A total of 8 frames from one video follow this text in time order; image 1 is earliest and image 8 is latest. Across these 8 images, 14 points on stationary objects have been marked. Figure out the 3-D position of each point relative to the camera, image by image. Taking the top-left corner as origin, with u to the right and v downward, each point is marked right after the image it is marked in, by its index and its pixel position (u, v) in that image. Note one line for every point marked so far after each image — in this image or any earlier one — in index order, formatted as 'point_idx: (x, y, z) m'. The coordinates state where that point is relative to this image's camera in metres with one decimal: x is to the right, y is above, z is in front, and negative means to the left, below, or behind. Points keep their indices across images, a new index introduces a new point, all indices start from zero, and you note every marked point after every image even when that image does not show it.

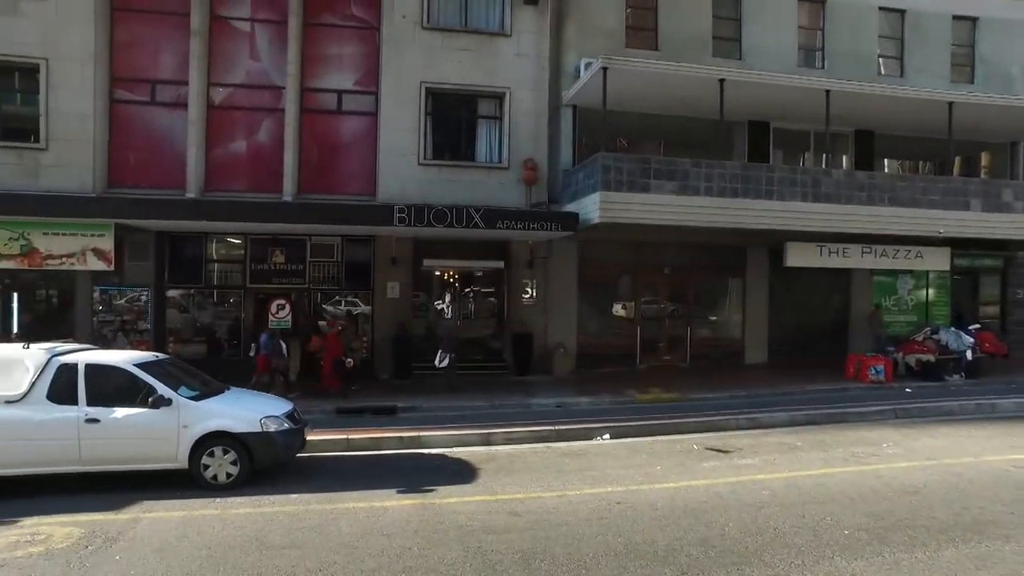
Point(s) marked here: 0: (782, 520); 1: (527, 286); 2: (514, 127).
0: (+2.2, -1.9, +5.4) m
1: (+0.4, 0.0, +15.9) m
2: (+0.1, +3.8, +16.0) m
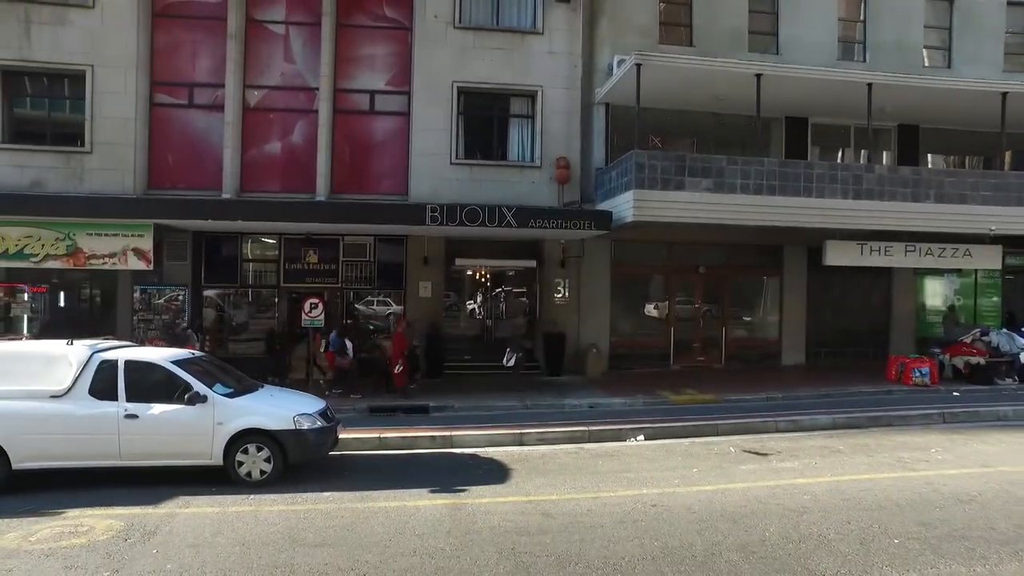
0: (+2.4, -1.8, +5.2) m
1: (+1.1, +0.1, +15.8) m
2: (+0.8, +3.9, +15.9) m
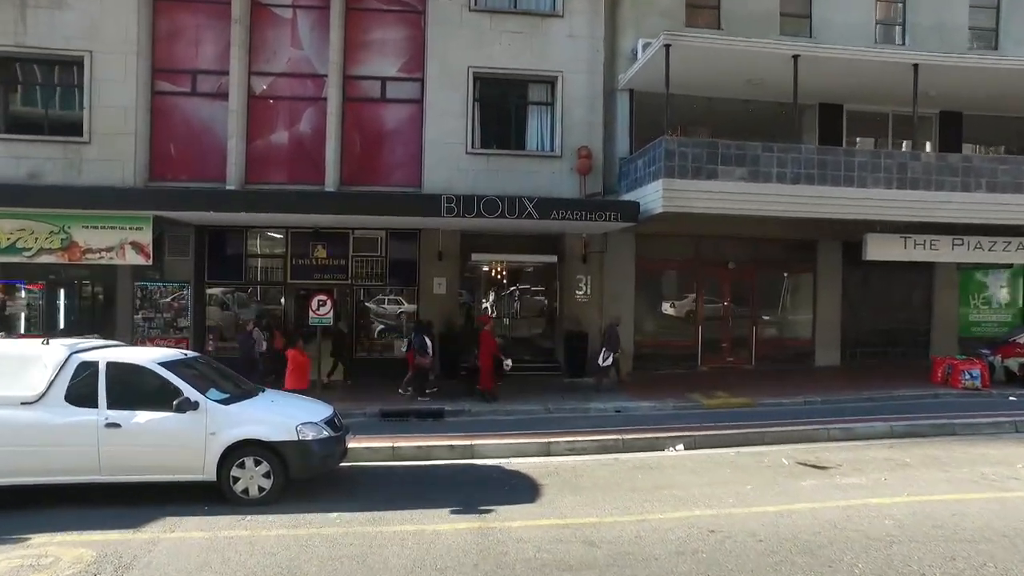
0: (+2.7, -1.8, +4.3) m
1: (+1.5, +0.1, +15.0) m
2: (+1.2, +3.9, +15.0) m
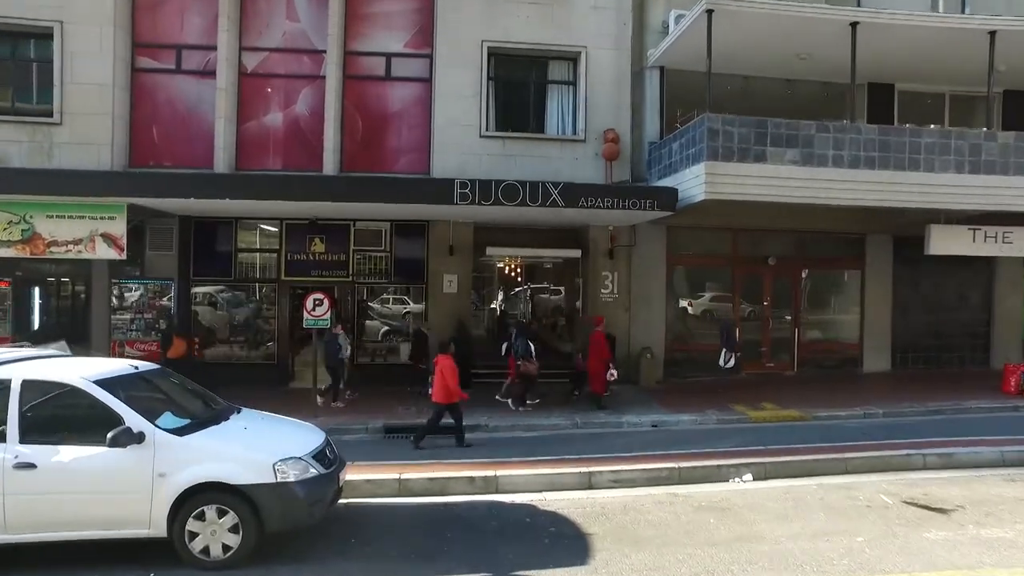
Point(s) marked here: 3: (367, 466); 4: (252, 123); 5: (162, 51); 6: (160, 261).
0: (+3.0, -1.7, +2.9) m
1: (+1.9, +0.2, +13.5) m
2: (+1.6, +4.0, +13.6) m
3: (-1.5, -1.9, +7.1) m
4: (-5.2, +3.3, +13.3) m
5: (-6.7, +4.6, +13.0) m
6: (-6.7, +0.5, +12.8) m
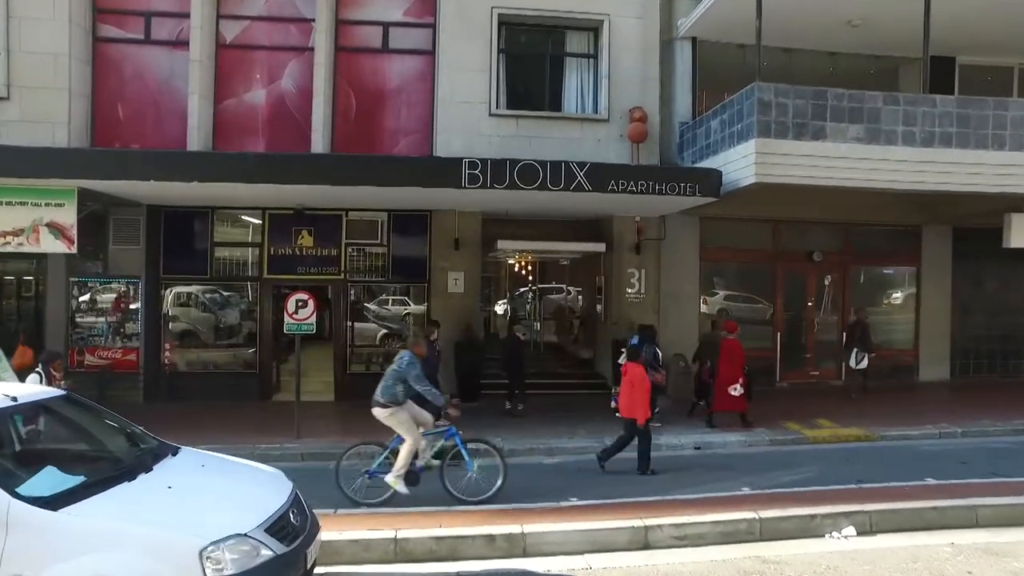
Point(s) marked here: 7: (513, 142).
0: (+3.2, -1.7, +1.3) m
1: (+2.1, +0.2, +11.9) m
2: (+1.8, +4.0, +12.0) m
3: (-1.3, -1.8, +5.5) m
4: (-4.9, +3.3, +11.8) m
5: (-6.5, +4.6, +11.4) m
6: (-6.5, +0.5, +11.2) m
7: (0.0, +2.6, +11.9) m
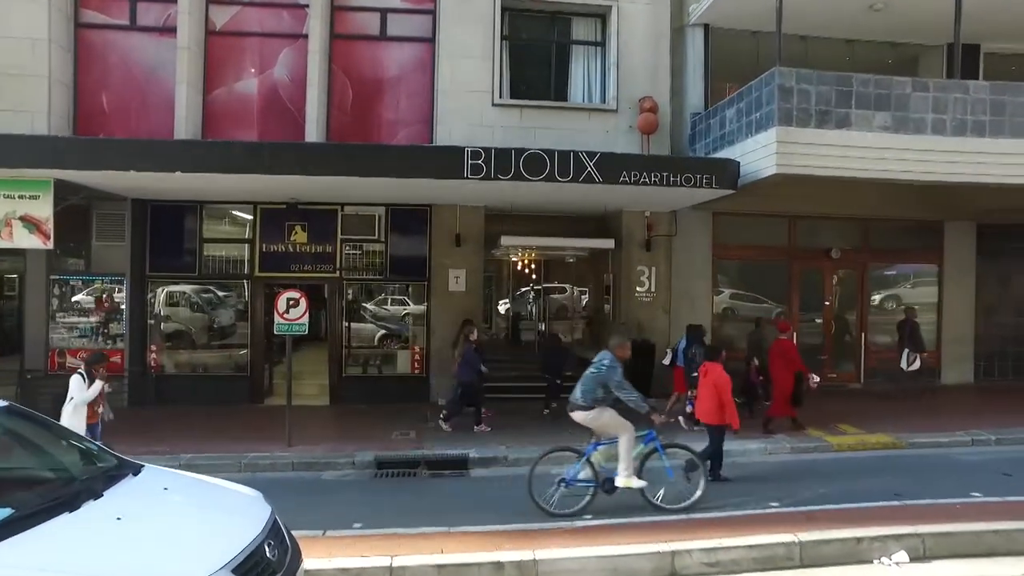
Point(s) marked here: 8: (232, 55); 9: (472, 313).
0: (+3.3, -1.7, +0.8) m
1: (+2.2, +0.2, +11.4) m
2: (+1.9, +4.0, +11.5) m
3: (-1.2, -1.8, +4.9) m
4: (-4.9, +3.3, +11.2) m
5: (-6.4, +4.6, +10.9) m
6: (-6.4, +0.6, +10.7) m
7: (+0.1, +2.6, +11.3) m
8: (-4.7, +3.9, +11.2) m
9: (-0.7, -0.4, +11.3) m
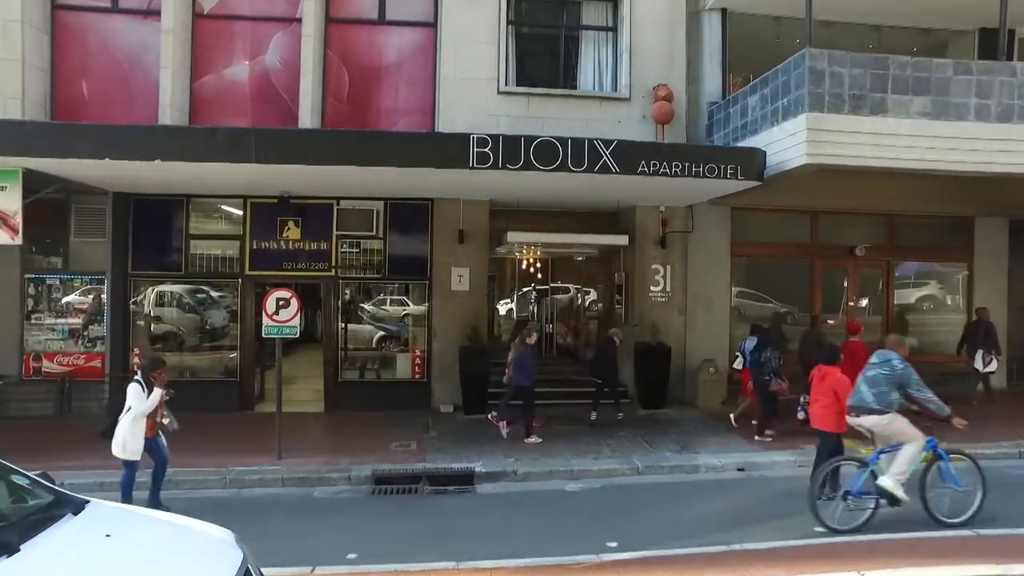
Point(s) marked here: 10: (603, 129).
0: (+3.4, -1.7, +0.1) m
1: (+2.3, +0.2, +10.7) m
2: (+2.0, +4.0, +10.8) m
3: (-1.1, -1.8, +4.3) m
4: (-4.8, +3.3, +10.6) m
5: (-6.3, +4.6, +10.2) m
6: (-6.3, +0.6, +10.0) m
7: (+0.2, +2.6, +10.7) m
8: (-4.6, +3.9, +10.6) m
9: (-0.6, -0.4, +10.6) m
10: (+1.4, +2.5, +10.8) m
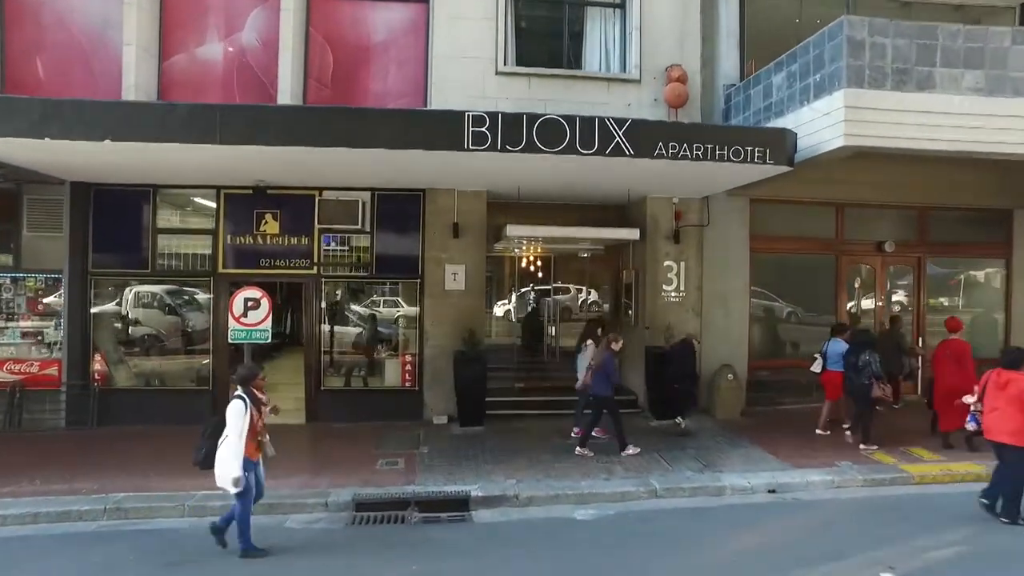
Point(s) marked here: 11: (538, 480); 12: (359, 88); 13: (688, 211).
0: (+3.4, -1.6, -0.8) m
1: (+2.3, +0.2, +9.8) m
2: (+2.0, +4.0, +9.9) m
3: (-1.1, -1.8, +3.3) m
4: (-4.8, +3.3, +9.6) m
5: (-6.3, +4.6, +9.2) m
6: (-6.3, +0.6, +9.1) m
7: (+0.2, +2.6, +9.7) m
8: (-4.6, +3.9, +9.6) m
9: (-0.6, -0.4, +9.7) m
10: (+1.4, +2.6, +9.9) m
11: (+0.3, -2.0, +6.9) m
12: (-2.2, +2.9, +9.8) m
13: (+2.6, +1.1, +9.8) m
